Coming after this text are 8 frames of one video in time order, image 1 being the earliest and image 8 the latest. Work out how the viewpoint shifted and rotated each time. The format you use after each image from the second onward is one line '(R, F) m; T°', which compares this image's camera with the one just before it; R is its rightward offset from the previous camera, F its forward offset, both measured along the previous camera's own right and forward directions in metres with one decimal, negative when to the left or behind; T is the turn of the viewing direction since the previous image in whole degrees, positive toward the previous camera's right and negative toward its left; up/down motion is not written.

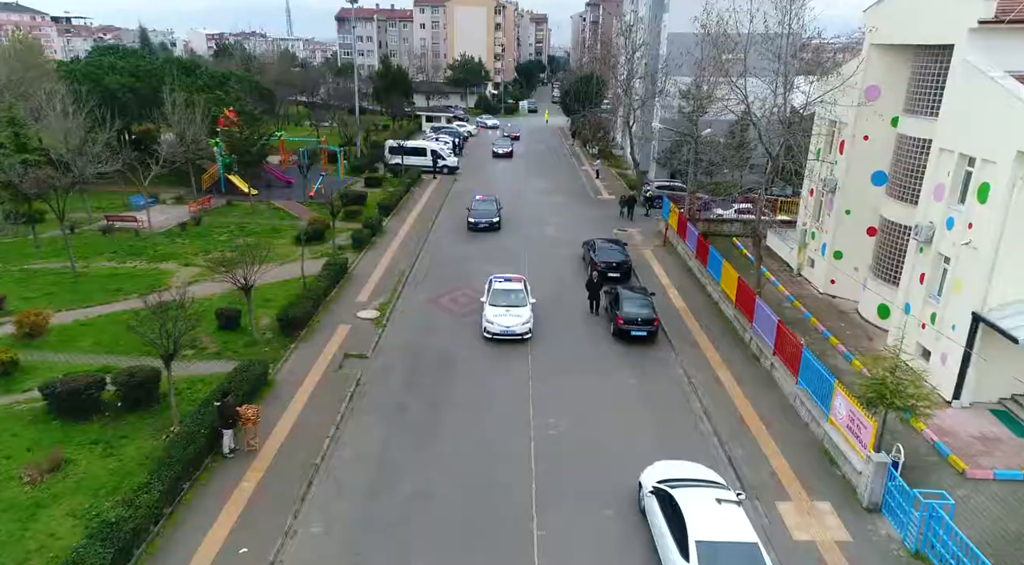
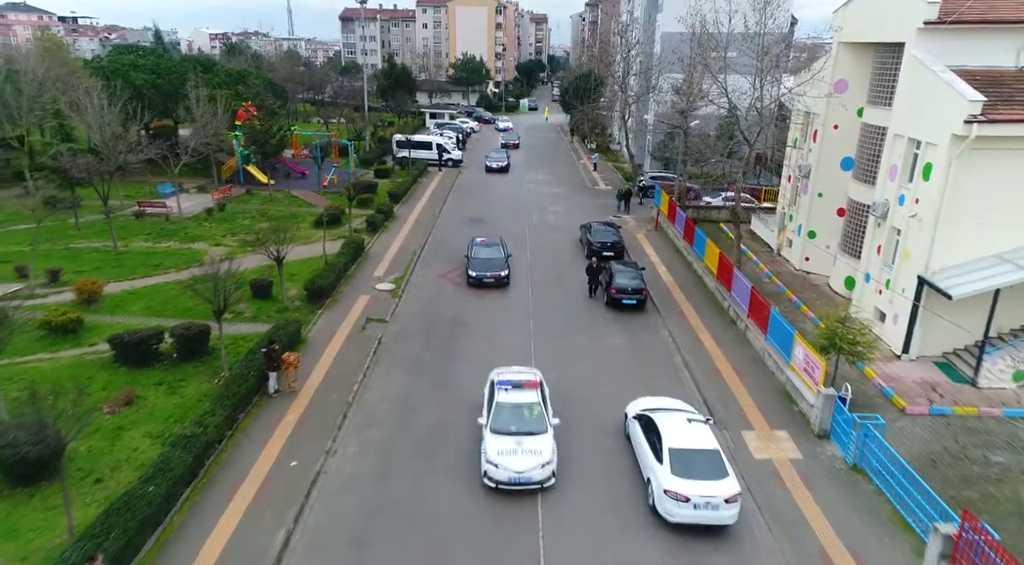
(-0.1, -2.2) m; 0°
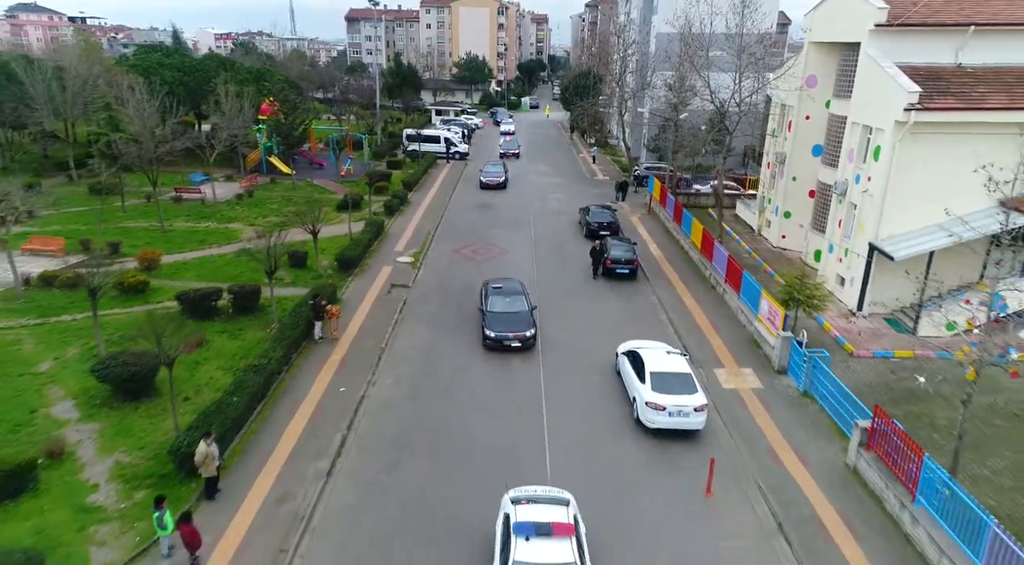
(-0.2, -2.8) m; 0°
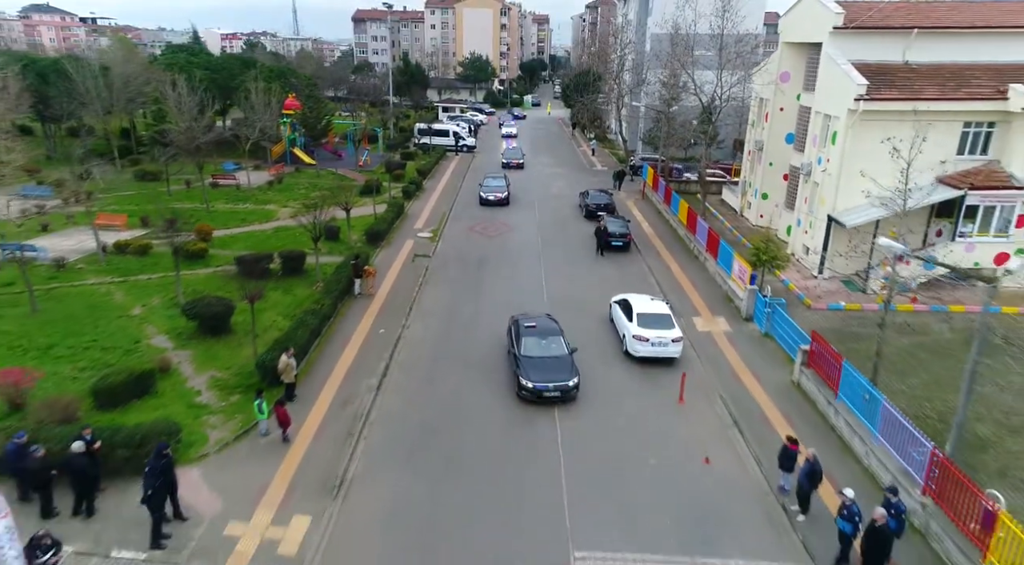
(-0.3, -3.3) m; 0°
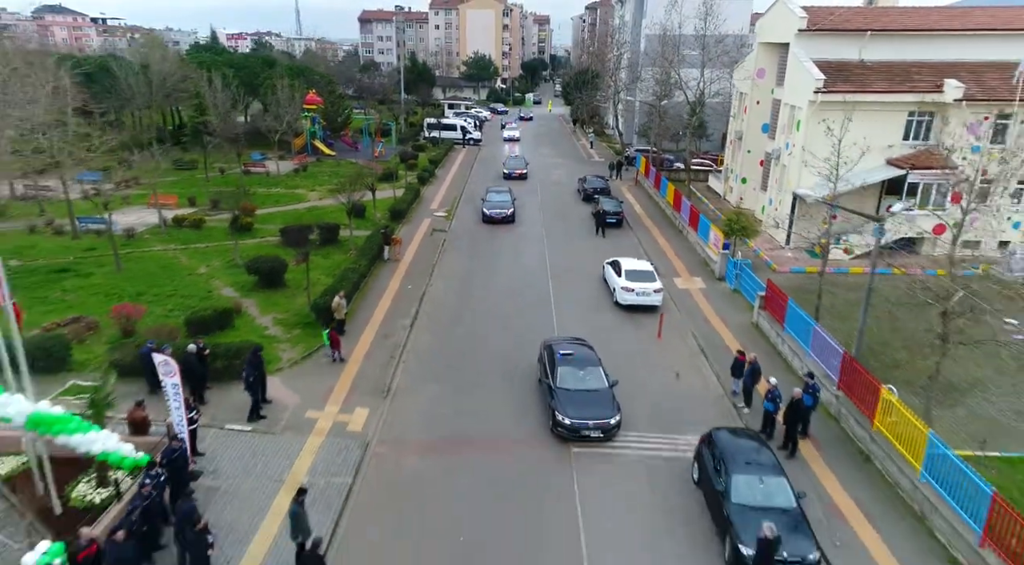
(-0.2, -3.6) m; 0°
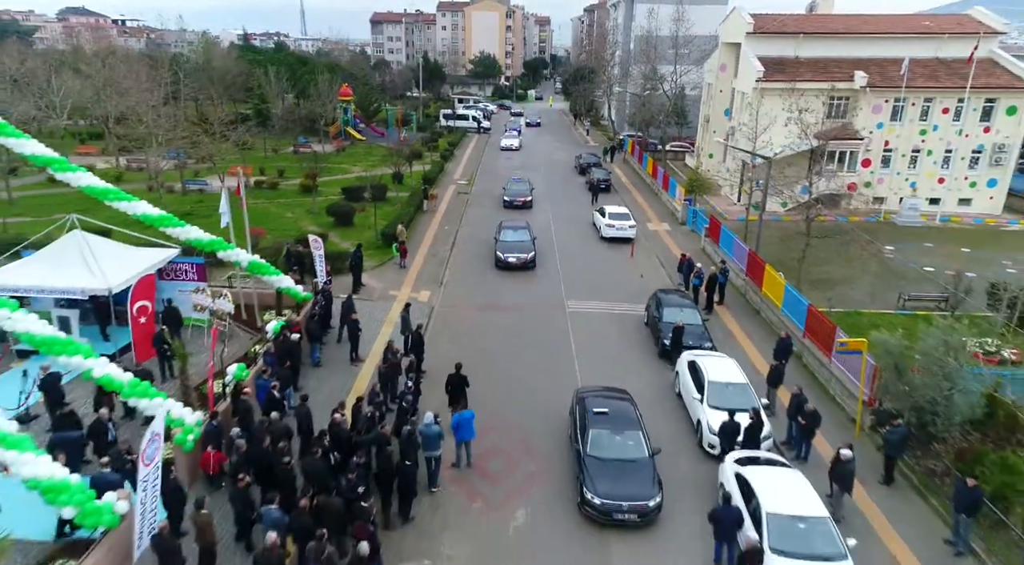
(-0.5, -7.4) m; 0°
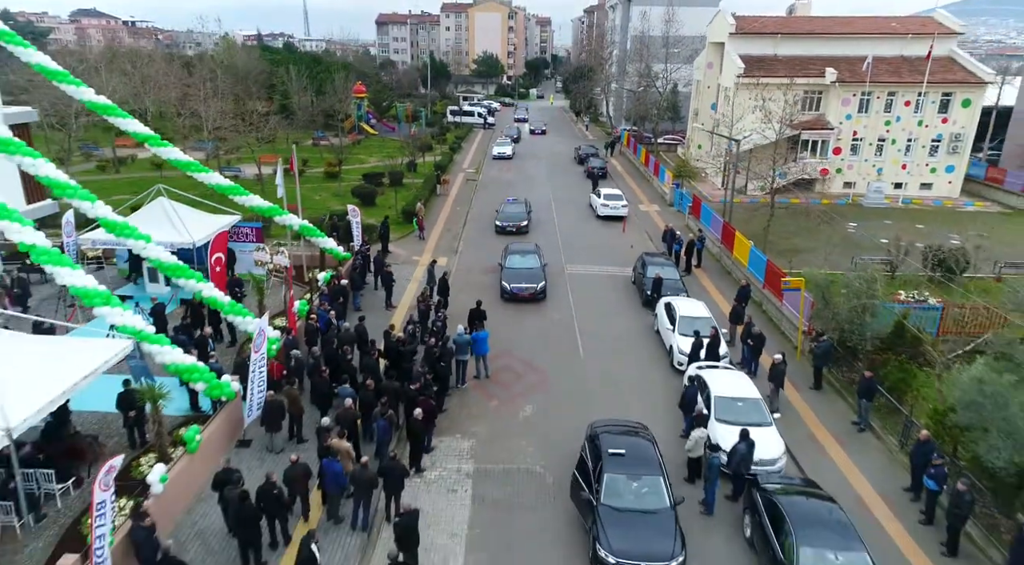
(-0.2, -3.5) m; 0°
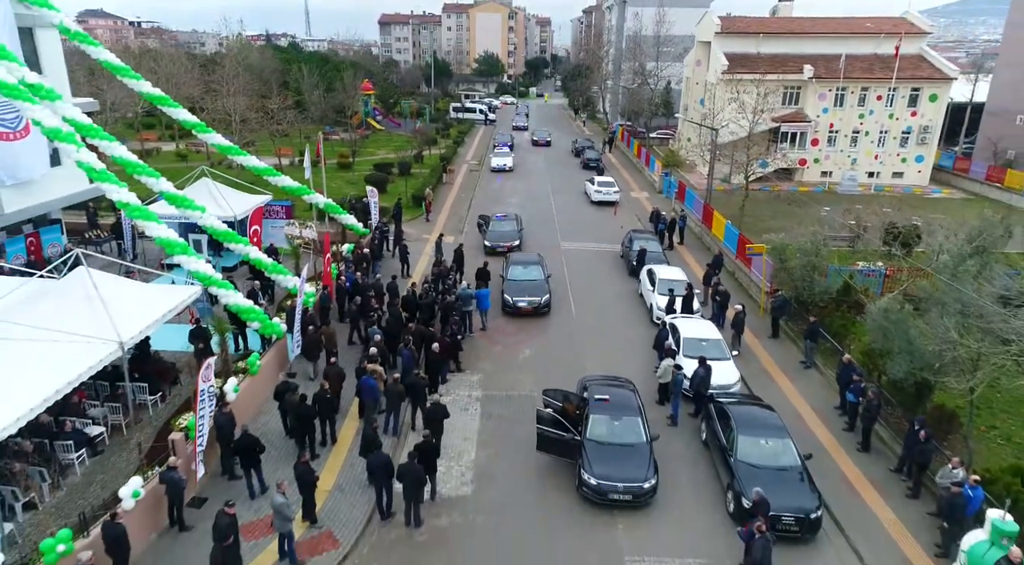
(0.0, -2.8) m; 0°
